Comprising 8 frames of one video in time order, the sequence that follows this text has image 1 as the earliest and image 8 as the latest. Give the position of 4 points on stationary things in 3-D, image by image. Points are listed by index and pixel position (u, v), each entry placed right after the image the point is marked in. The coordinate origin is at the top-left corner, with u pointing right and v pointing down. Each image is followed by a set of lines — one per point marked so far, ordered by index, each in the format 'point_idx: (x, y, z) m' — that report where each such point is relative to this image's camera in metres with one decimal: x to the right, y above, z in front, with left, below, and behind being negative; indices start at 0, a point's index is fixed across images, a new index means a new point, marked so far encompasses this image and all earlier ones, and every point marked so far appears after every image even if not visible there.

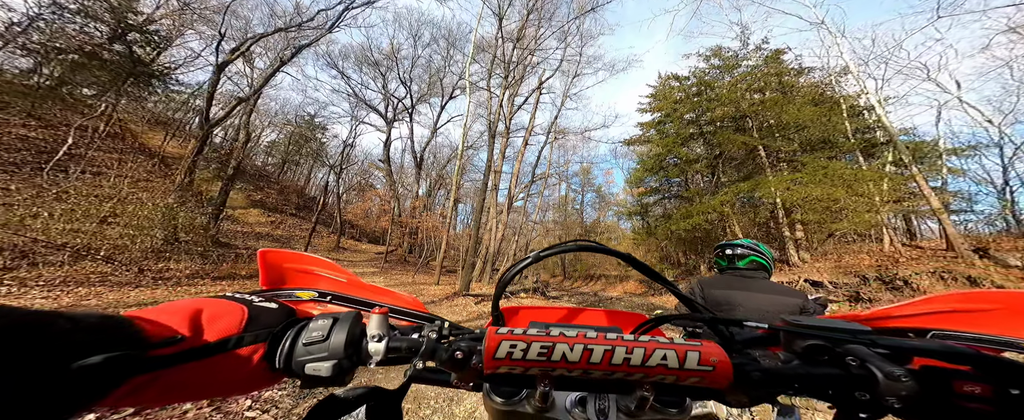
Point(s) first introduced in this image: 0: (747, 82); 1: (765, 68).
0: (+7.7, +4.2, +10.6) m
1: (+8.2, +4.6, +10.4) m
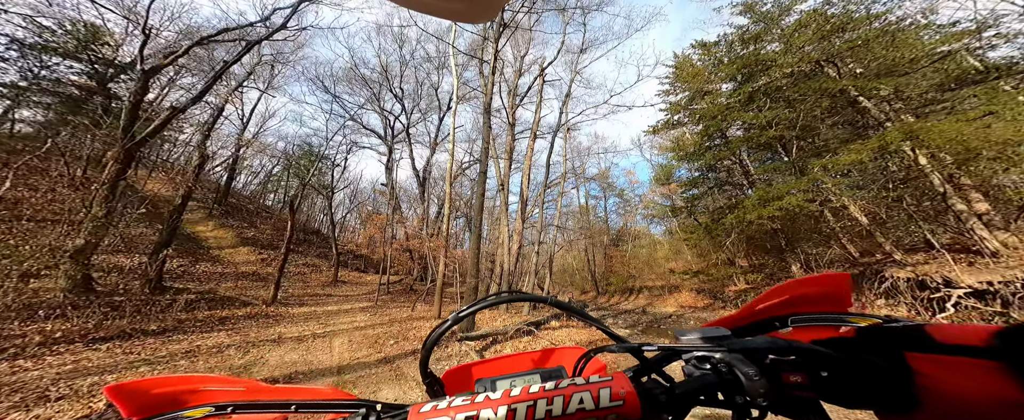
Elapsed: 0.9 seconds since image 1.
0: (+7.6, +4.6, +8.3) m
1: (+8.0, +5.1, +8.1) m
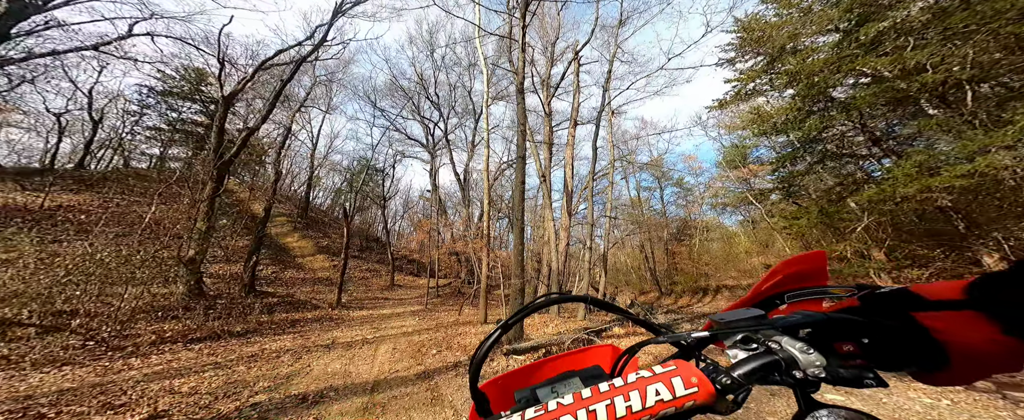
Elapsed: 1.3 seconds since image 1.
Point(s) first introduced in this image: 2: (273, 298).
0: (+8.4, +5.1, +6.5) m
1: (+8.8, +5.6, +6.3) m
2: (-10.4, -3.8, +13.9) m
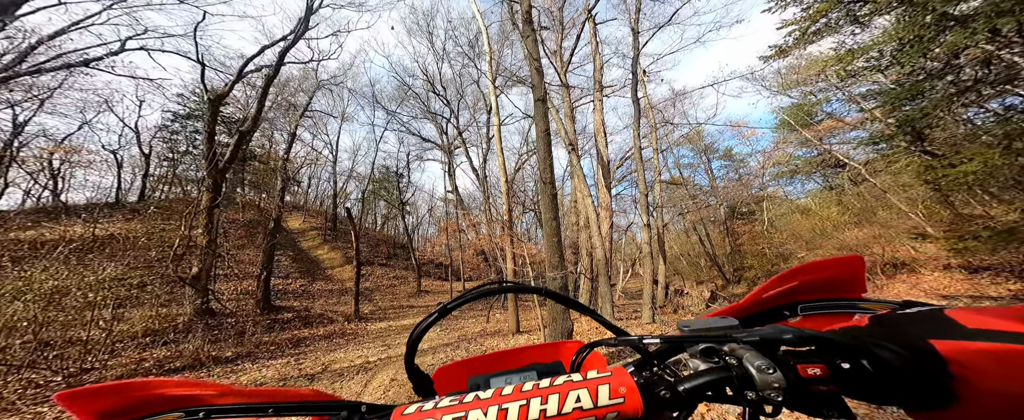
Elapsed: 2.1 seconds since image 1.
0: (+8.4, +6.1, +4.6) m
1: (+8.7, +6.6, +4.4) m
2: (-9.2, -4.3, +13.2) m
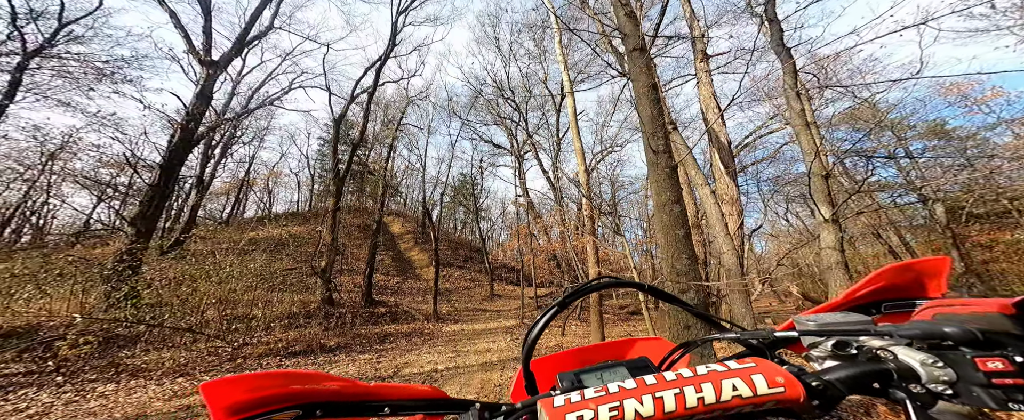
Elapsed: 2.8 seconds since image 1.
0: (+9.2, +6.2, +1.9) m
1: (+9.4, +6.7, +1.6) m
2: (-5.8, -4.4, +14.3) m
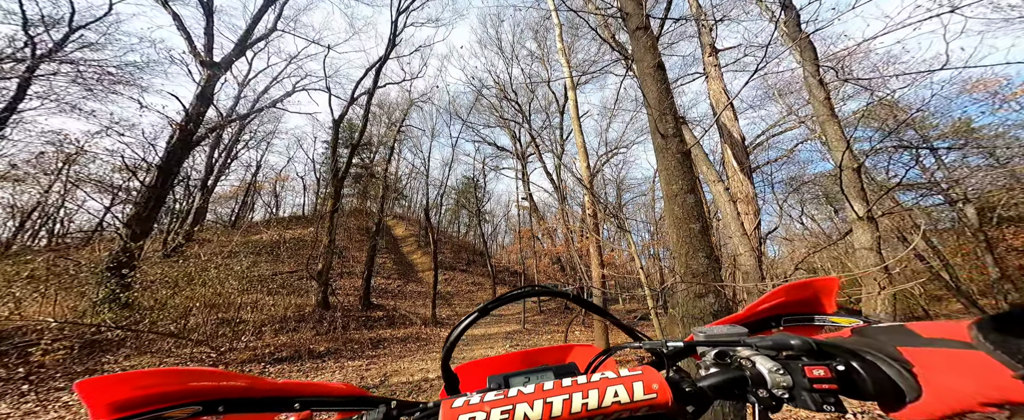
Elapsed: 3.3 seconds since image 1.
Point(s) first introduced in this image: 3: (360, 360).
0: (+9.1, +6.2, +1.6) m
1: (+9.3, +6.7, +1.3) m
2: (-5.7, -4.5, +14.0) m
3: (-4.3, -4.2, +9.2) m
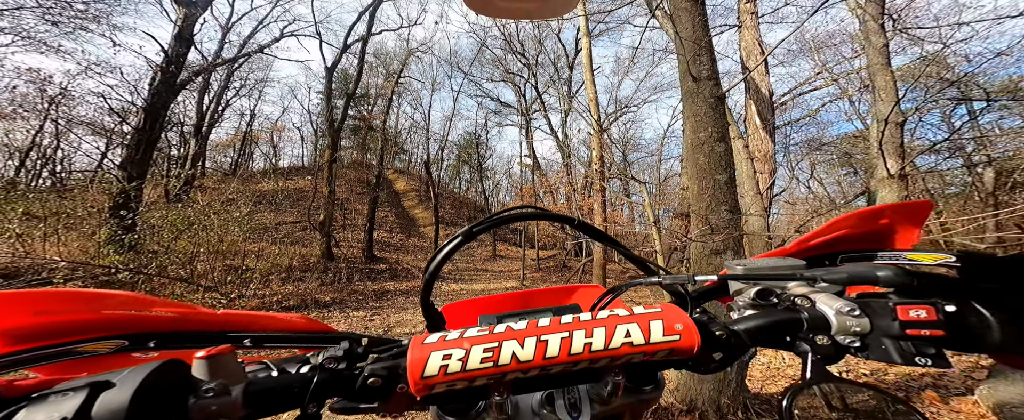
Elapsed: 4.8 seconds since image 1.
0: (+9.3, +6.2, +0.7) m
1: (+9.6, +6.7, +0.4) m
2: (-5.7, -2.5, +14.4) m
3: (-4.3, -2.9, +9.5) m
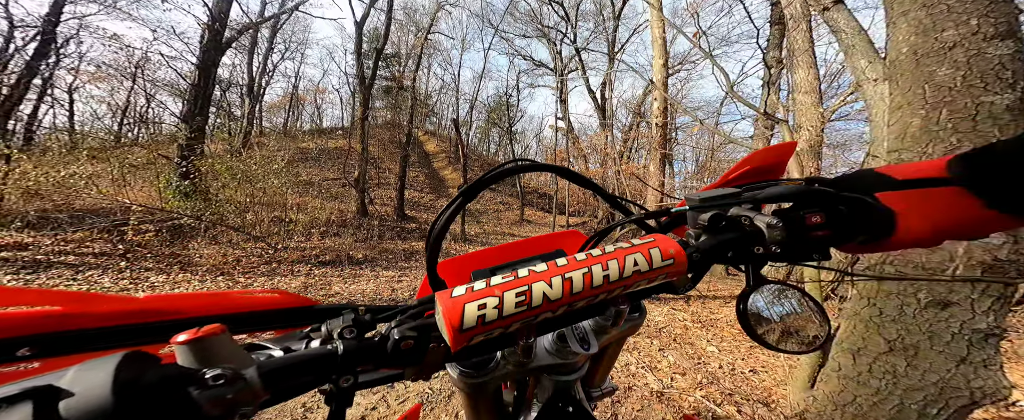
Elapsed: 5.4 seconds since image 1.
0: (+9.7, +5.8, -1.1) m
1: (+9.9, +6.2, -1.6) m
2: (-4.4, -0.7, +14.5) m
3: (-3.5, -1.7, +9.7) m
